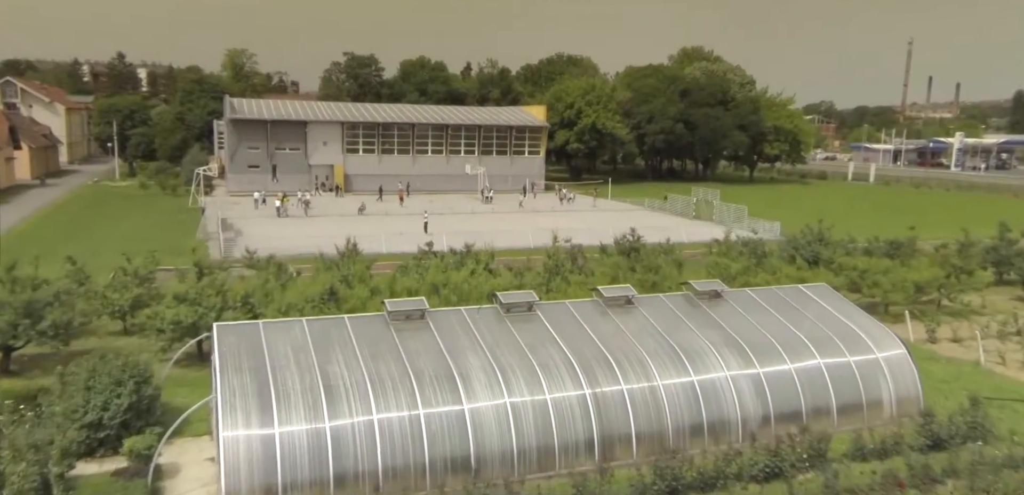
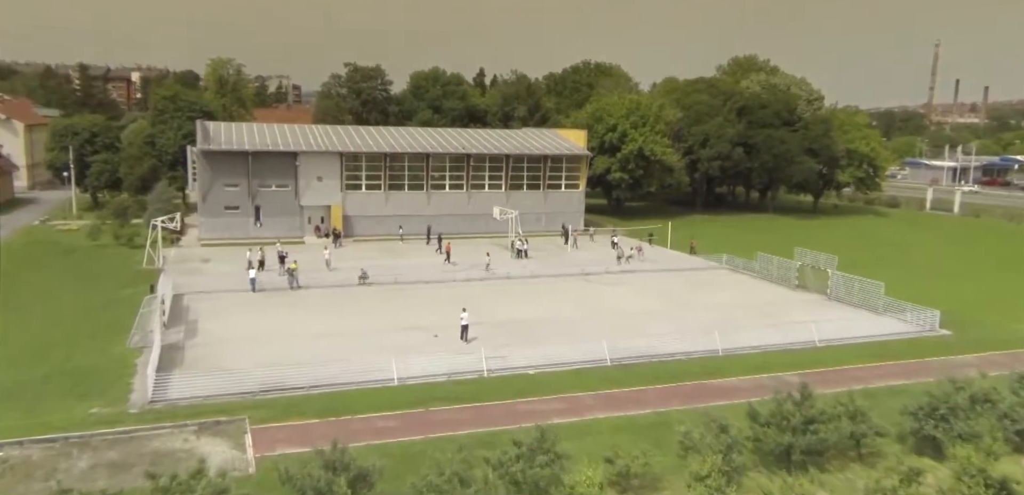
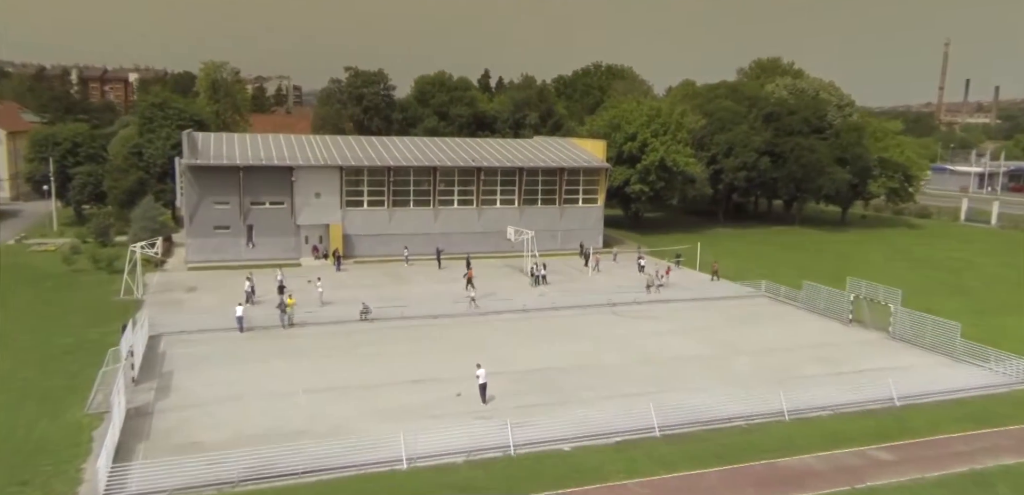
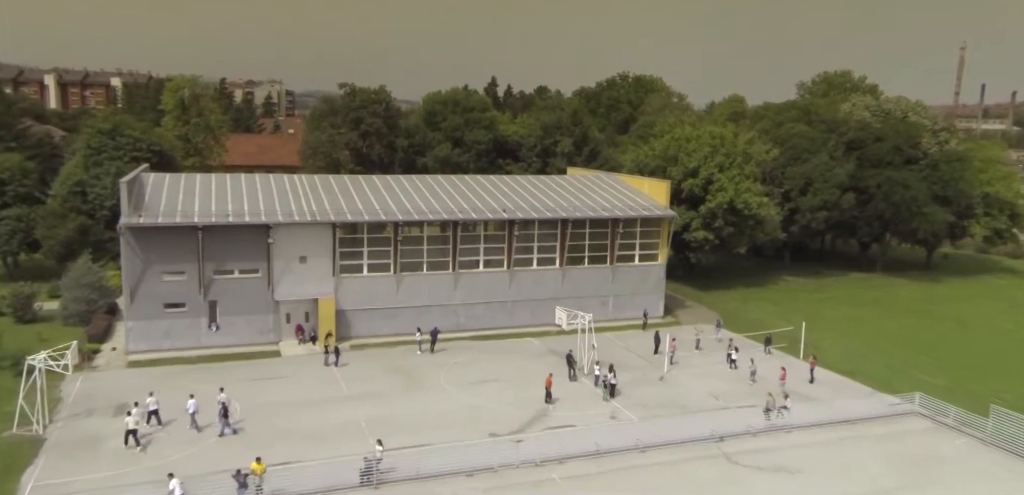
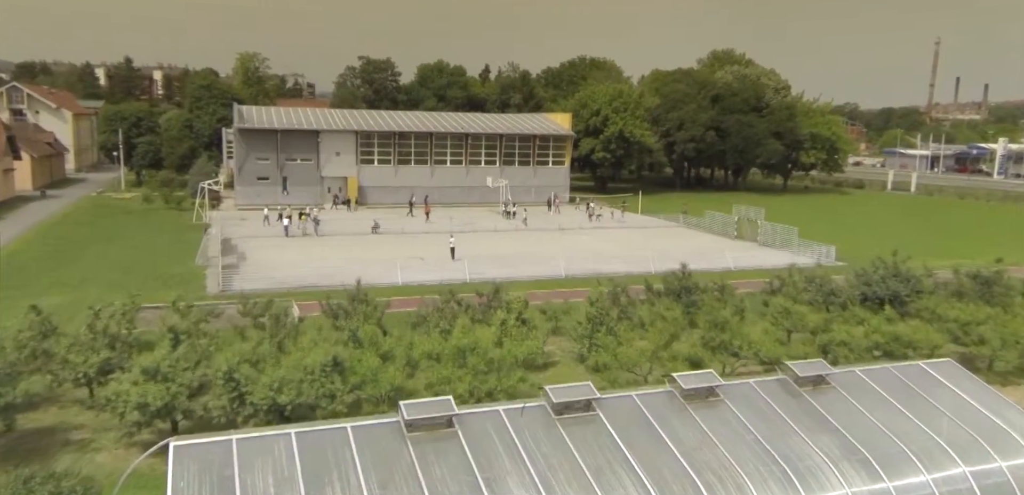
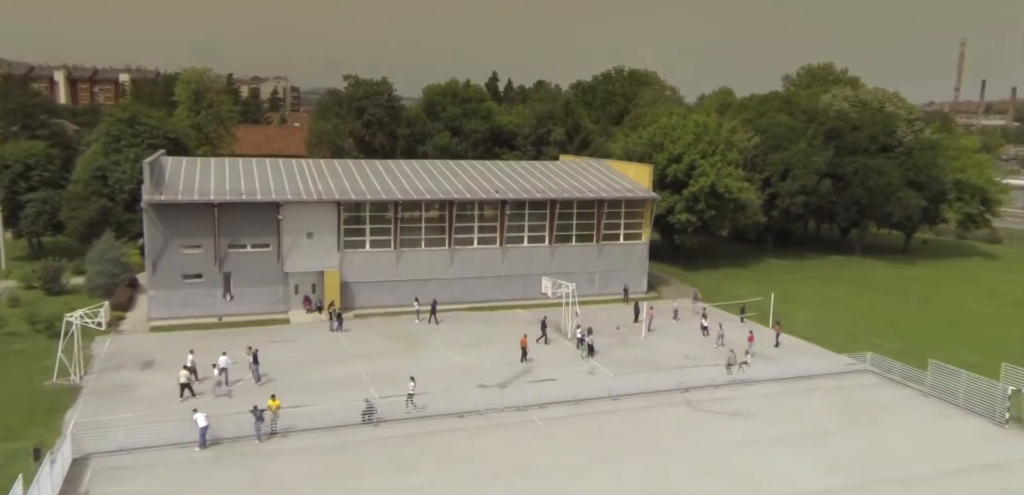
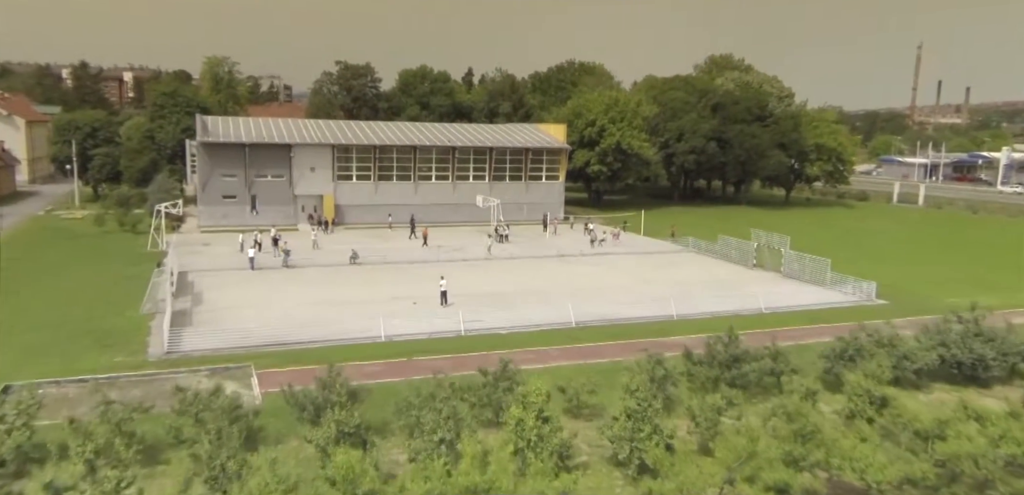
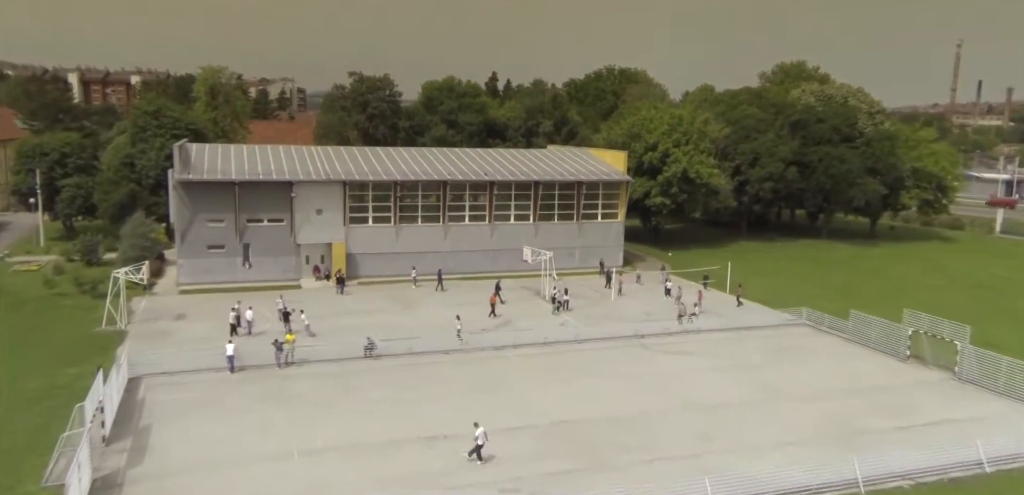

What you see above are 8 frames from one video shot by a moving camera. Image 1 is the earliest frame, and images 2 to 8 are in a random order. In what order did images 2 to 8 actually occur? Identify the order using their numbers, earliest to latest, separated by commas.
5, 7, 2, 3, 8, 6, 4
